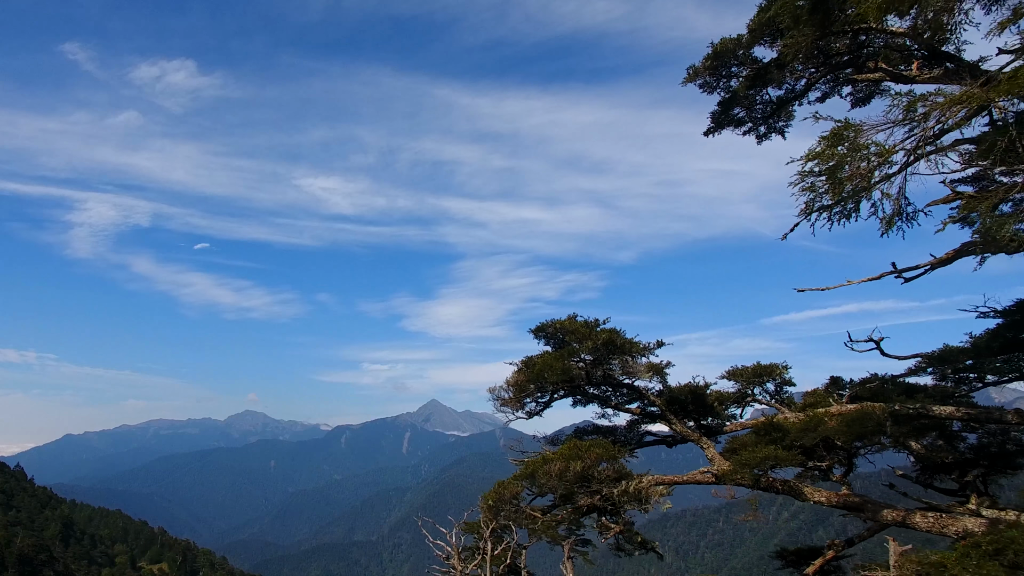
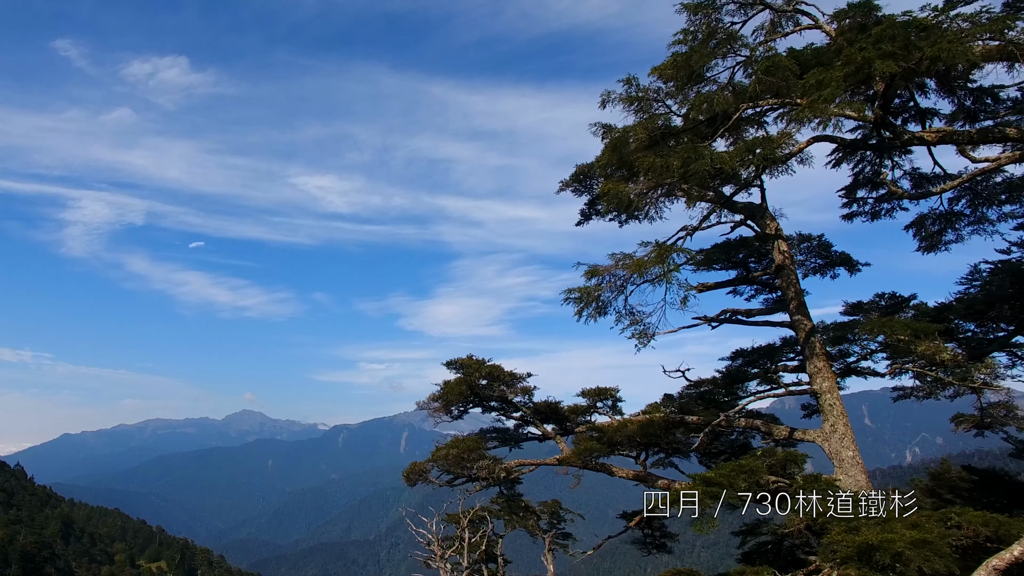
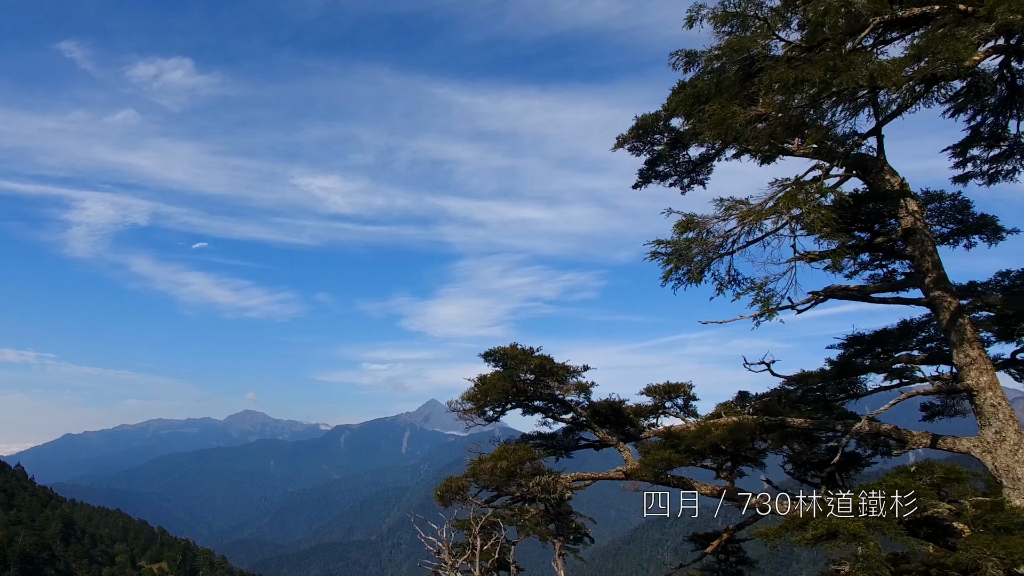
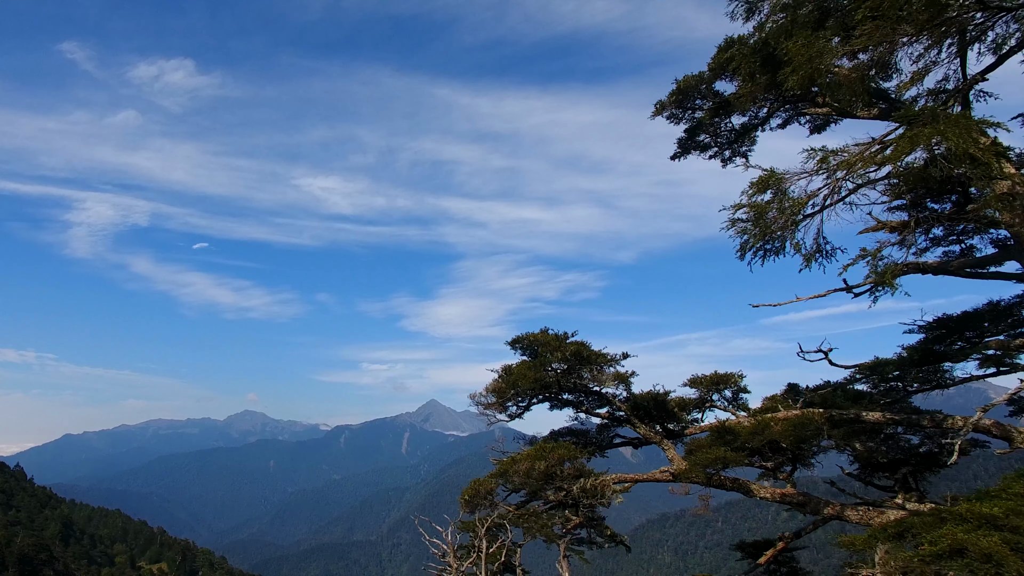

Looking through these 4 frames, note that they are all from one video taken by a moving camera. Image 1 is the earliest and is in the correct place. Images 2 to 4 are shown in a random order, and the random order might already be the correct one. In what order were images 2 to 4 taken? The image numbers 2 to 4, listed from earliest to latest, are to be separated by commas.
4, 3, 2
